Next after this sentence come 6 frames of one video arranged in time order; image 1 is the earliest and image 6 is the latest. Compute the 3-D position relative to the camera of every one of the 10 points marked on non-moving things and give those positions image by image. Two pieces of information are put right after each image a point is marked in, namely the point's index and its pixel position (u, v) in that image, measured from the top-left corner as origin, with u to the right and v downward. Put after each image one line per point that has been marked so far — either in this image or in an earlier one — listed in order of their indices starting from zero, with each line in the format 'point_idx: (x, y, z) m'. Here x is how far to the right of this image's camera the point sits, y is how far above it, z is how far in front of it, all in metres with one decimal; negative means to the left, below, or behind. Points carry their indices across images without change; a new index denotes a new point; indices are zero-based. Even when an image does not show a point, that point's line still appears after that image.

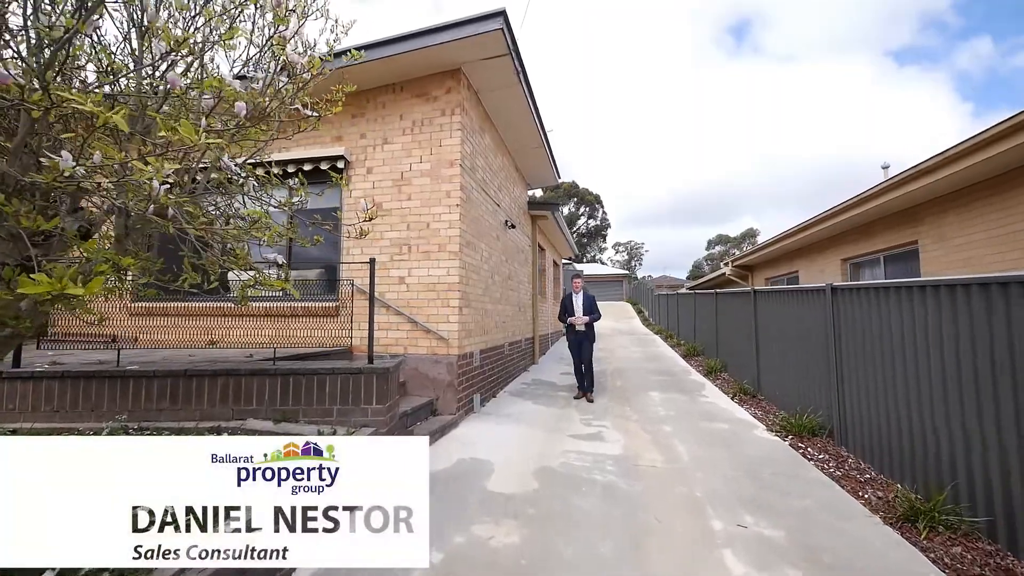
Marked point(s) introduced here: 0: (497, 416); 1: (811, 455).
0: (-0.2, -1.6, +5.2) m
1: (+2.9, -1.6, +4.1) m
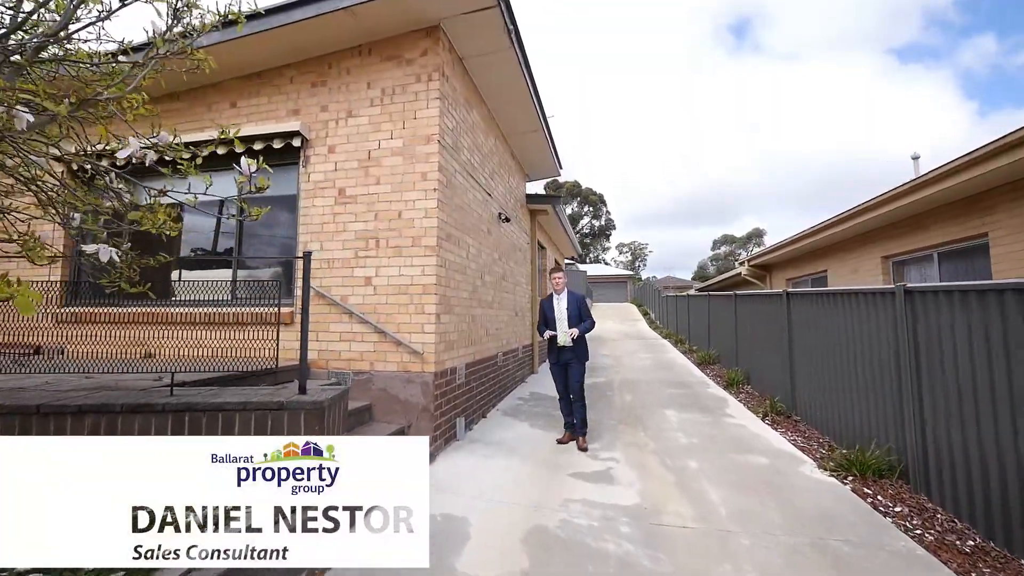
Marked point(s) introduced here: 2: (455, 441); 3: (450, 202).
0: (-0.3, -1.6, +4.3) m
1: (+2.8, -1.7, +3.2) m
2: (-0.6, -1.6, +4.4) m
3: (-0.7, +0.9, +4.4) m
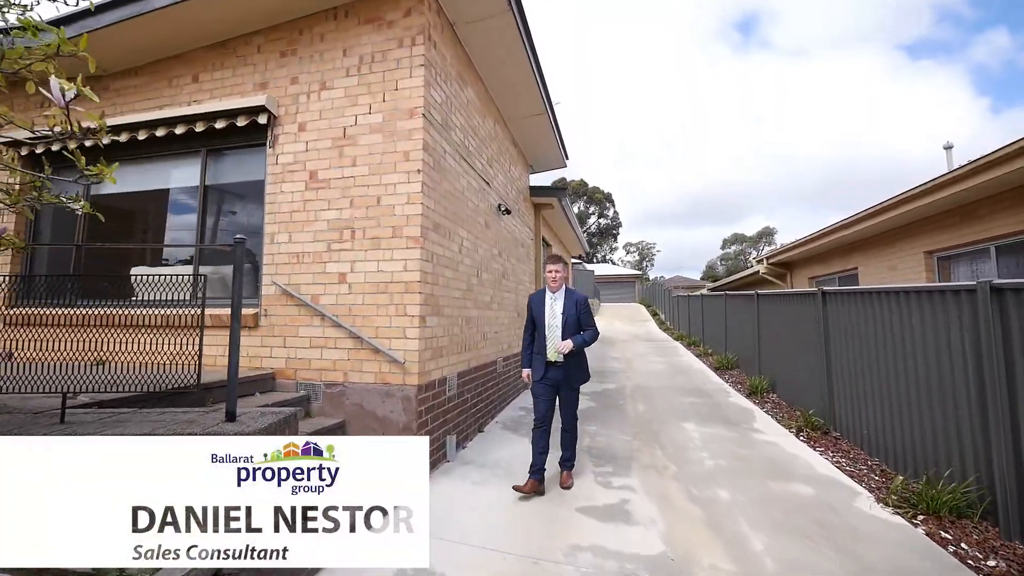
0: (-0.3, -1.6, +3.7) m
1: (+2.8, -1.6, +2.5) m
2: (-0.6, -1.6, +3.8) m
3: (-0.7, +0.9, +3.8) m
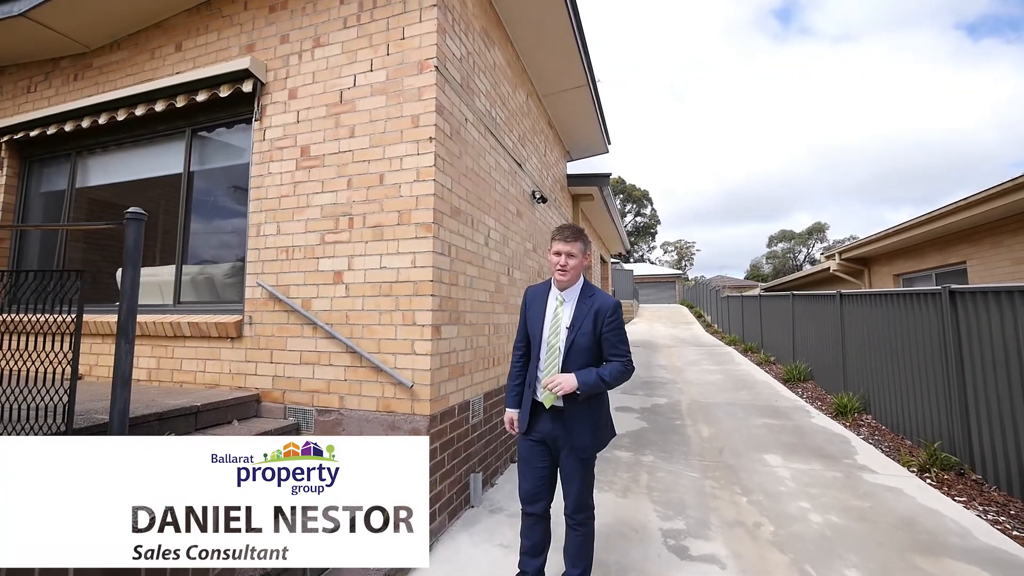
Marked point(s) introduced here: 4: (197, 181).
0: (0.0, -1.6, +2.9) m
1: (+3.0, -1.6, +1.5) m
2: (-0.3, -1.6, +3.0) m
3: (-0.4, +0.9, +3.0) m
4: (-2.7, +0.9, +3.6) m
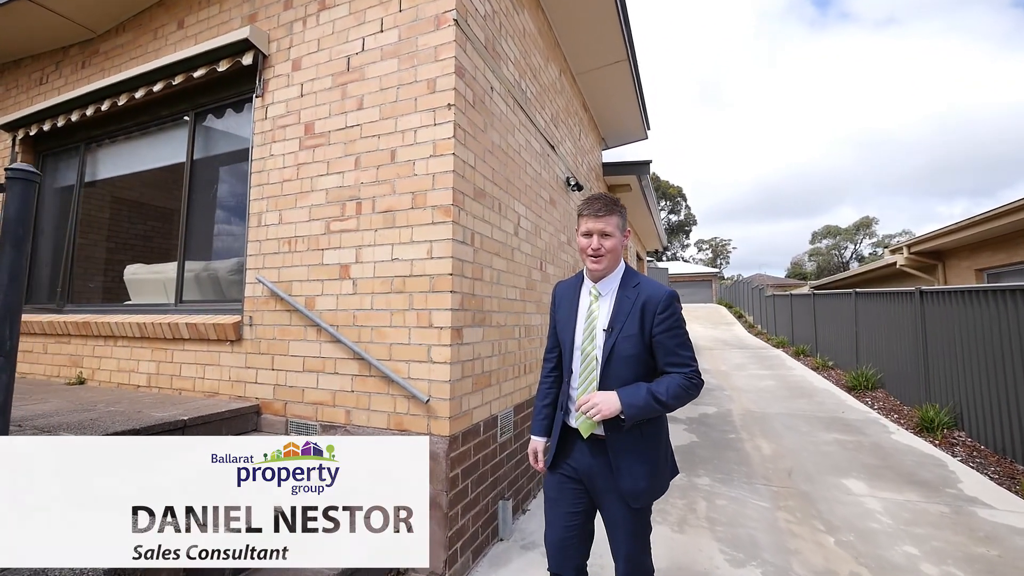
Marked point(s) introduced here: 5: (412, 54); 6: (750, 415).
0: (+0.2, -1.6, +2.4) m
1: (+3.1, -1.6, +0.8) m
2: (-0.1, -1.6, +2.6) m
3: (-0.2, +0.9, +2.6) m
4: (-2.5, +0.9, +3.3) m
5: (-0.6, +1.4, +2.4) m
6: (+3.2, -1.7, +5.6) m
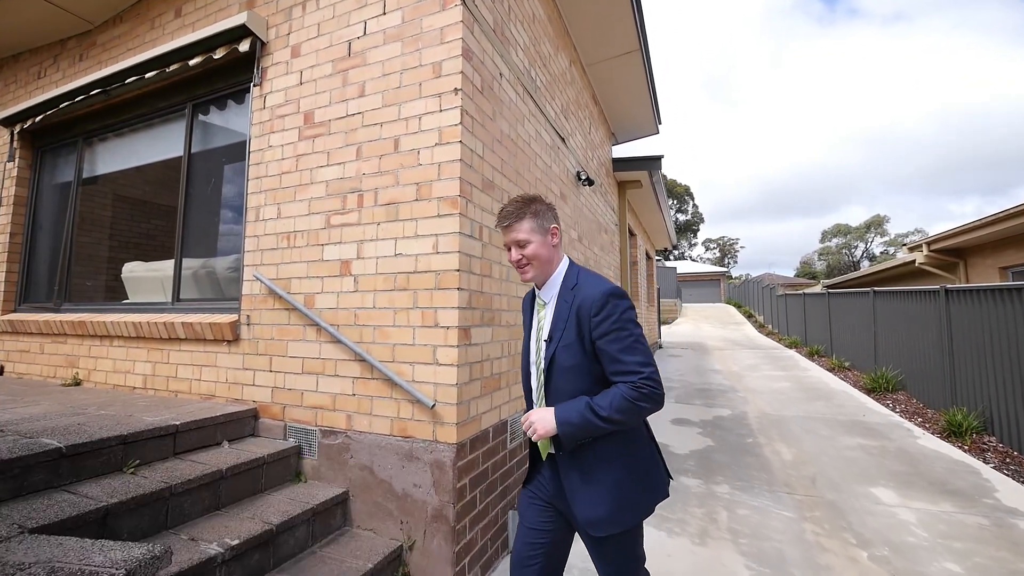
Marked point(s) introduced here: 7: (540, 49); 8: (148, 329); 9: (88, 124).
0: (+0.2, -1.6, +2.3) m
1: (+3.1, -1.6, +0.6) m
2: (-0.1, -1.6, +2.4) m
3: (-0.1, +1.0, +2.4) m
4: (-2.4, +1.0, +3.2) m
5: (-0.5, +1.4, +2.3) m
6: (+3.3, -1.7, +5.4) m
7: (+0.2, +1.9, +3.4) m
8: (-2.5, -0.3, +2.9) m
9: (-3.7, +1.4, +3.7) m
